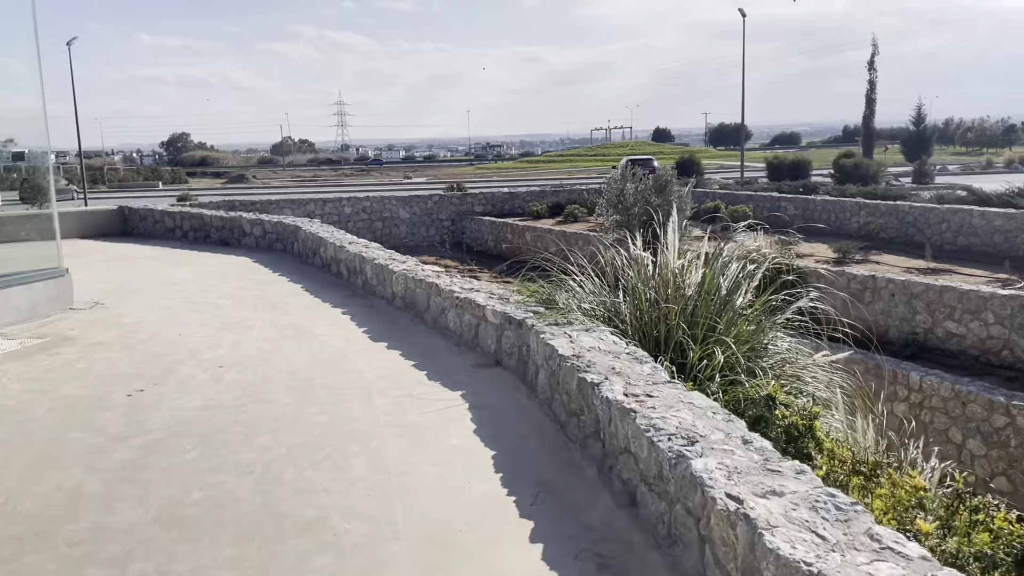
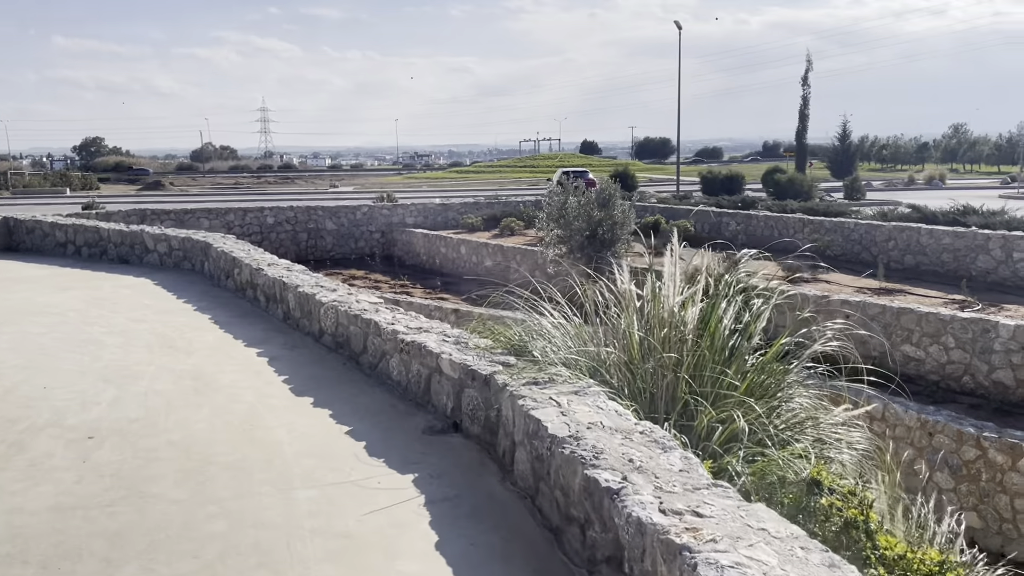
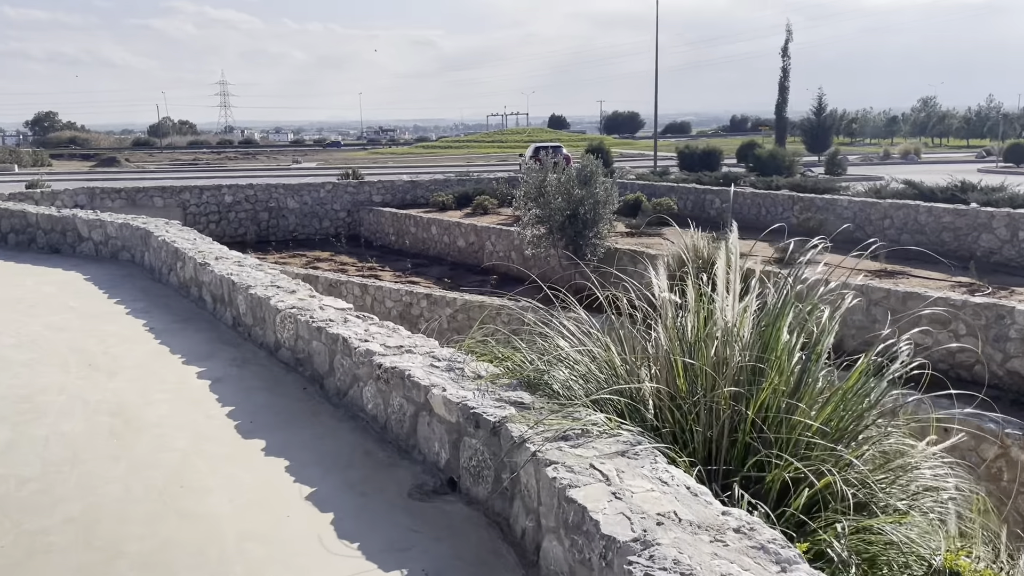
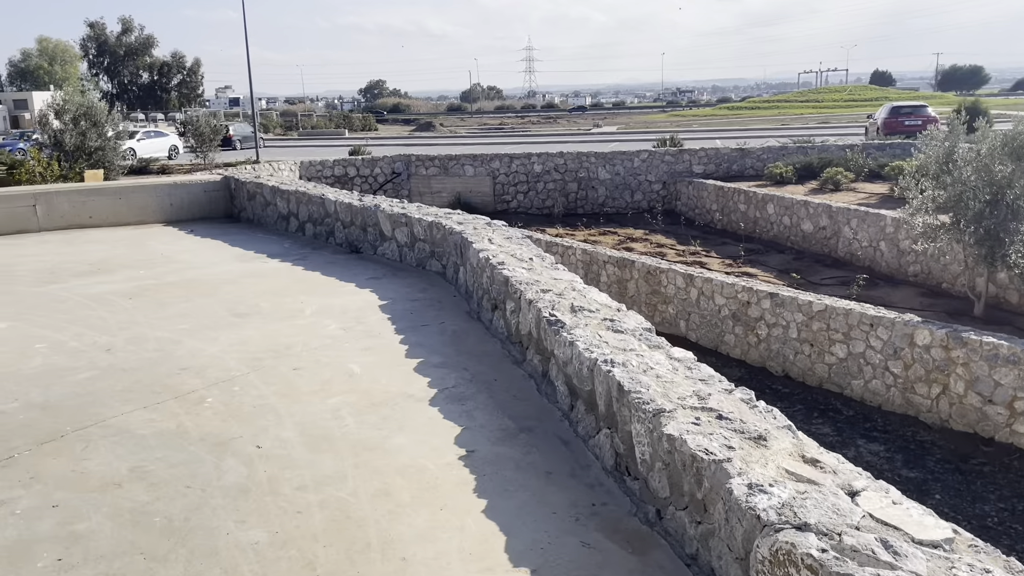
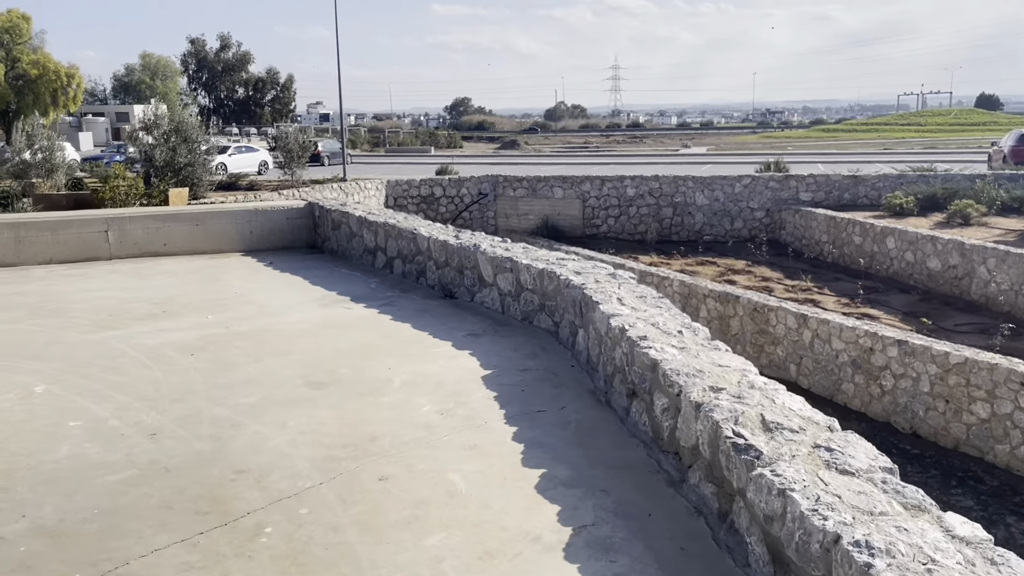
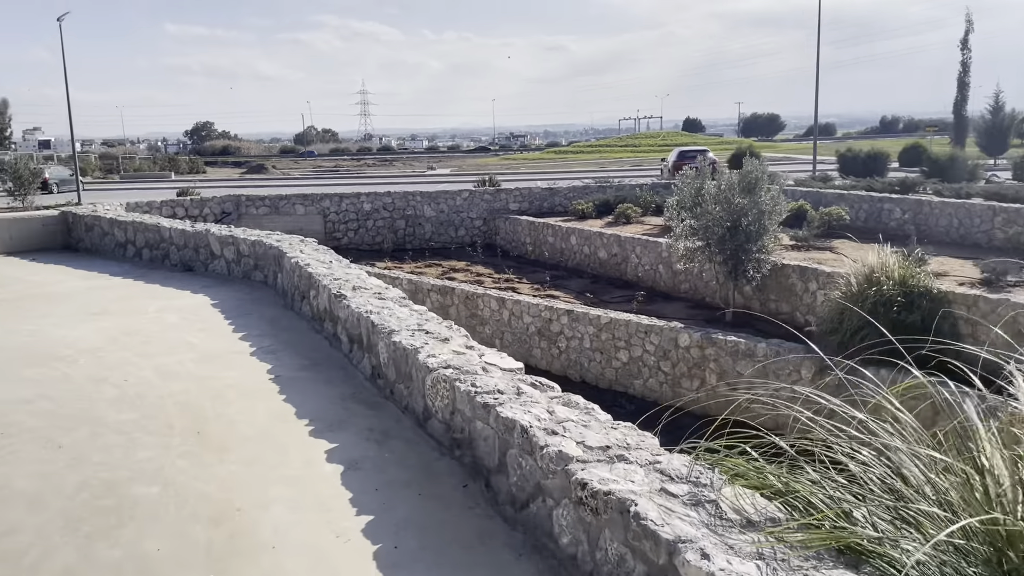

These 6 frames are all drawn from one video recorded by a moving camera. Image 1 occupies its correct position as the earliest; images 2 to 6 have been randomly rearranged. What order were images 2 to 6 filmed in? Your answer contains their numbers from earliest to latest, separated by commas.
2, 3, 6, 4, 5
